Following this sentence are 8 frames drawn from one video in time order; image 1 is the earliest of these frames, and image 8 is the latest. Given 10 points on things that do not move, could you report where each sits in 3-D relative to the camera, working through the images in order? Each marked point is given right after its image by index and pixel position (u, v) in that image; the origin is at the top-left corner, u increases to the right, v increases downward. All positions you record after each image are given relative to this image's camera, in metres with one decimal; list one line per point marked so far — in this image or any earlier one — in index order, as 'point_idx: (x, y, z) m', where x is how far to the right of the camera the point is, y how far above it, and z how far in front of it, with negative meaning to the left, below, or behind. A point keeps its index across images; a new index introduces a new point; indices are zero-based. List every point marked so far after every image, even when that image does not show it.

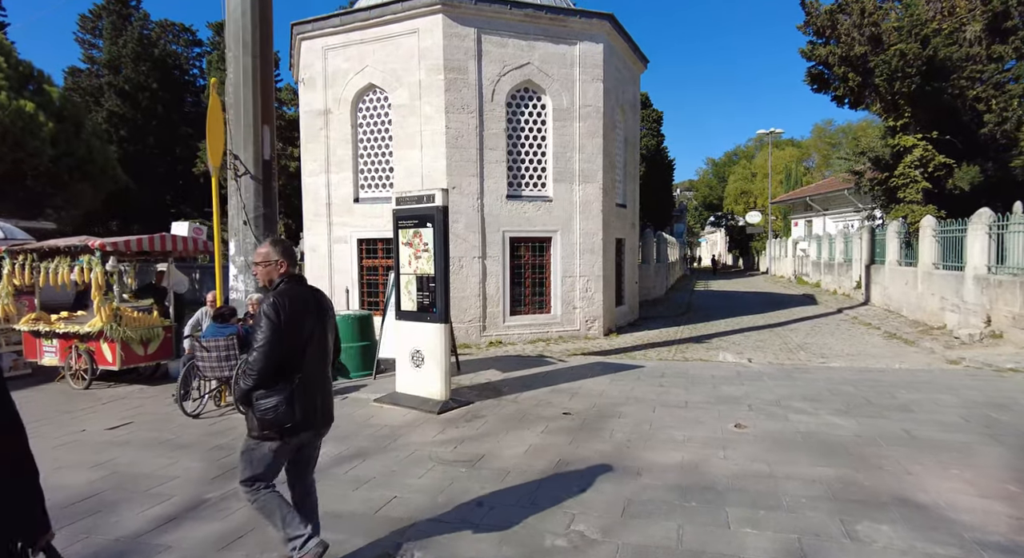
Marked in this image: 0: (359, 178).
0: (-3.7, +2.4, +14.7) m
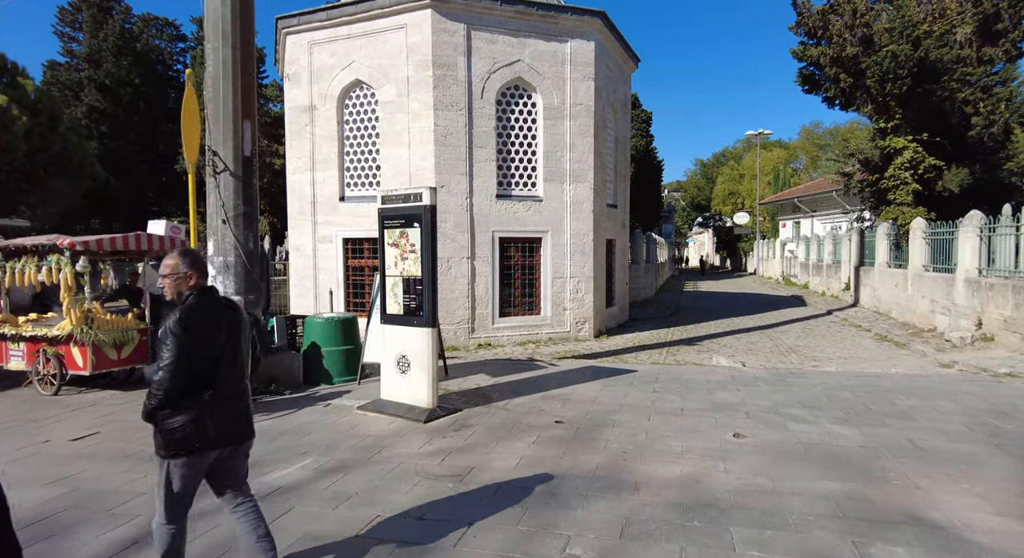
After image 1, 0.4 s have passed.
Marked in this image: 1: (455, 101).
0: (-3.9, +2.4, +14.4) m
1: (-1.2, +3.7, +12.8) m
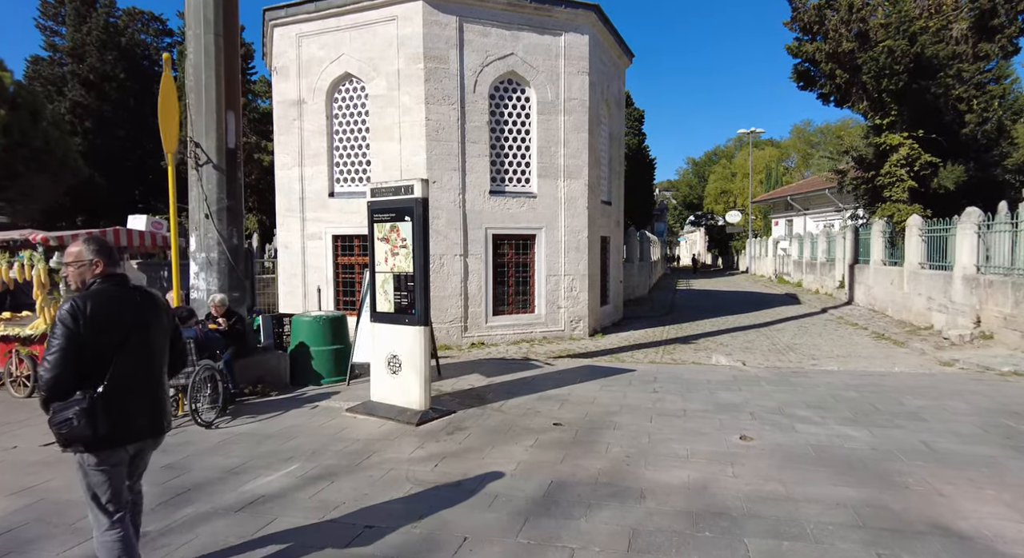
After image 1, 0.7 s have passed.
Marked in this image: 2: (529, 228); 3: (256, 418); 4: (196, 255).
0: (-4.1, +2.4, +14.1) m
1: (-1.3, +3.7, +12.5) m
2: (+0.4, +1.1, +13.2) m
3: (-2.6, -1.4, +6.3) m
4: (-3.9, +0.3, +7.7) m
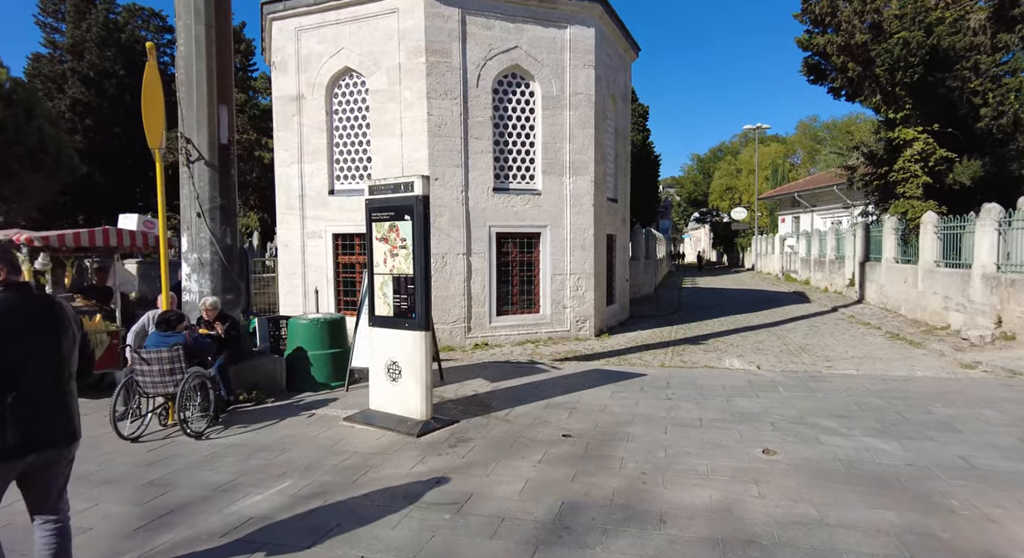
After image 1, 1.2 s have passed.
0: (-4.0, +2.5, +13.8) m
1: (-1.3, +3.8, +12.2) m
2: (+0.5, +1.1, +12.9) m
3: (-2.6, -1.4, +6.0) m
4: (-3.8, +0.3, +7.4) m
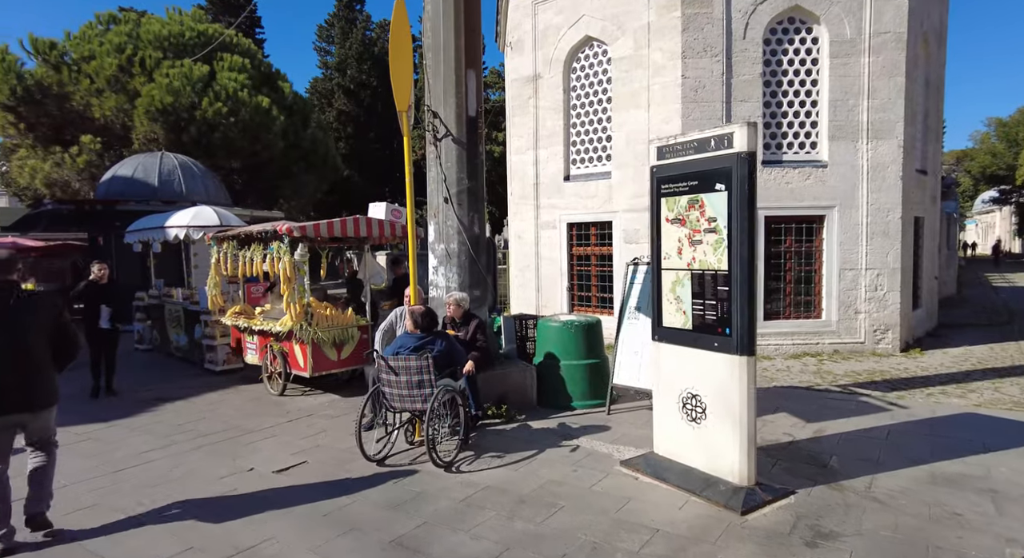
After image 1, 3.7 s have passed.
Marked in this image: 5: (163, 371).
0: (+1.2, +2.6, +12.6) m
1: (+3.3, +3.9, +10.2) m
2: (+5.1, +1.2, +10.3) m
3: (-0.1, -1.4, +4.9) m
4: (-0.8, +0.4, +6.5) m
5: (-5.6, -1.5, +9.9) m
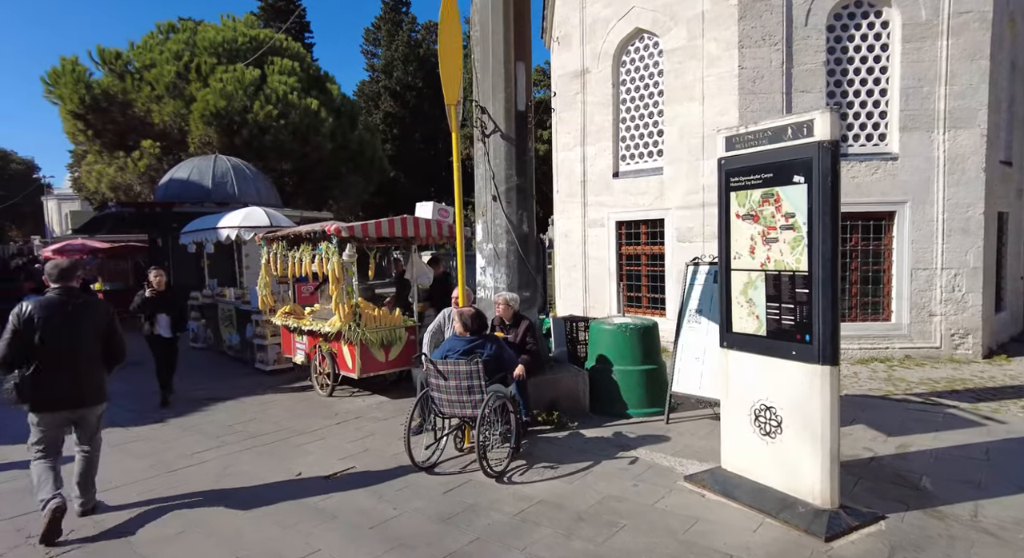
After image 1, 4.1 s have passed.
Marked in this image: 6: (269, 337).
0: (+2.2, +2.6, +12.3) m
1: (+4.0, +3.9, +9.7) m
2: (+5.9, +1.2, +9.6) m
3: (+0.3, -1.4, +4.6) m
4: (-0.3, +0.3, +6.3) m
5: (-4.8, -1.5, +10.1) m
6: (-3.7, -0.9, +9.5) m
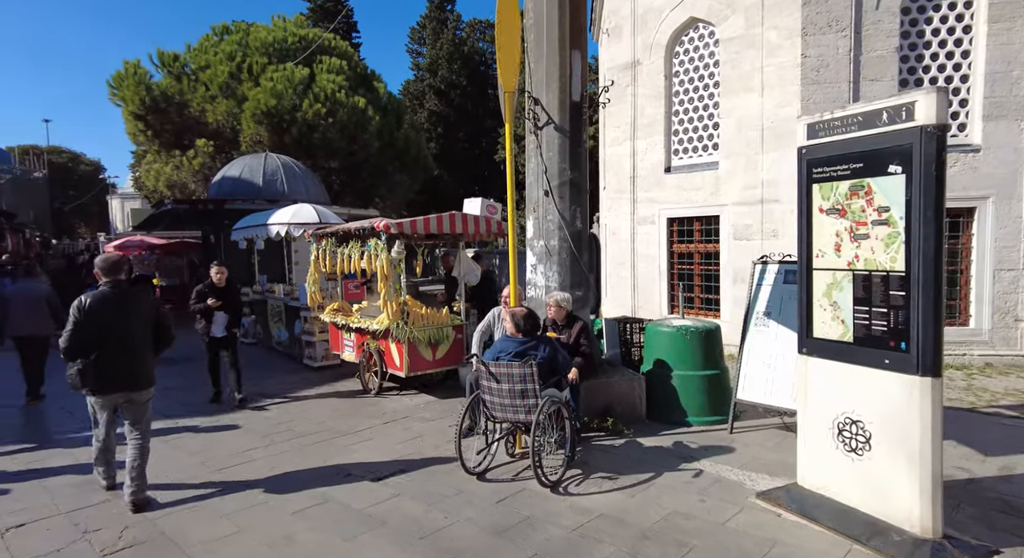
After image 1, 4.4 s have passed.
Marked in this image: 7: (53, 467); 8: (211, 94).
0: (+3.1, +2.6, +11.9) m
1: (+4.8, +3.9, +9.1) m
2: (+6.6, +1.2, +9.0) m
3: (+0.7, -1.4, +4.4) m
4: (+0.2, +0.4, +6.1) m
5: (-4.0, -1.4, +10.2) m
6: (-3.0, -0.8, +9.5) m
7: (-4.0, -1.6, +5.4) m
8: (-9.4, +5.8, +19.3) m
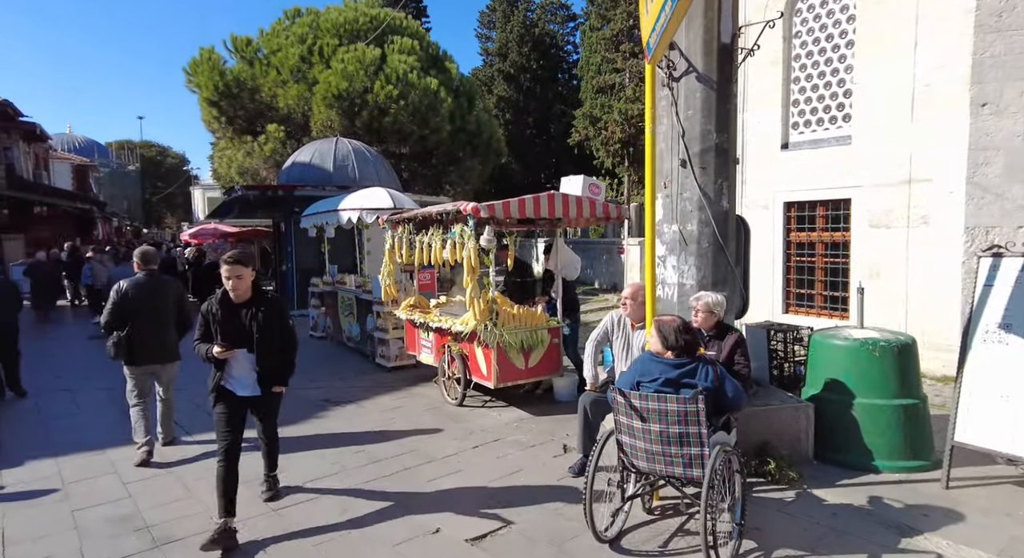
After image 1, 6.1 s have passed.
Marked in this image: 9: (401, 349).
0: (+4.7, +2.7, +10.2) m
1: (+6.1, +3.9, +7.3) m
2: (+7.8, +1.2, +7.0) m
3: (+1.5, -1.4, +3.1) m
4: (+1.2, +0.4, +4.8) m
5: (-2.6, -1.3, +9.3) m
6: (-1.7, -0.7, +8.5) m
7: (-3.1, -1.6, +4.5) m
8: (-7.0, +6.1, +18.8) m
9: (-1.5, -1.0, +8.6) m
